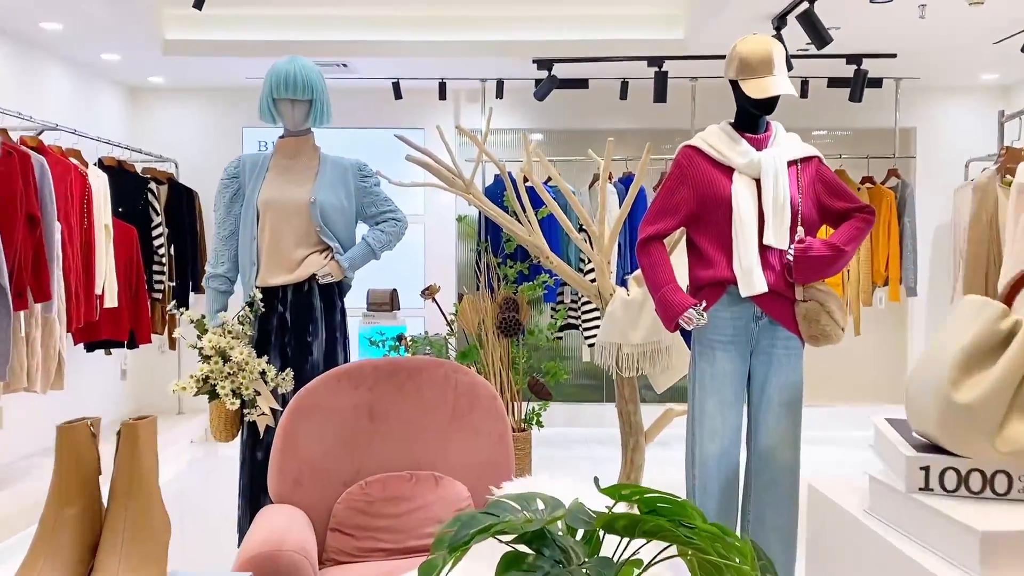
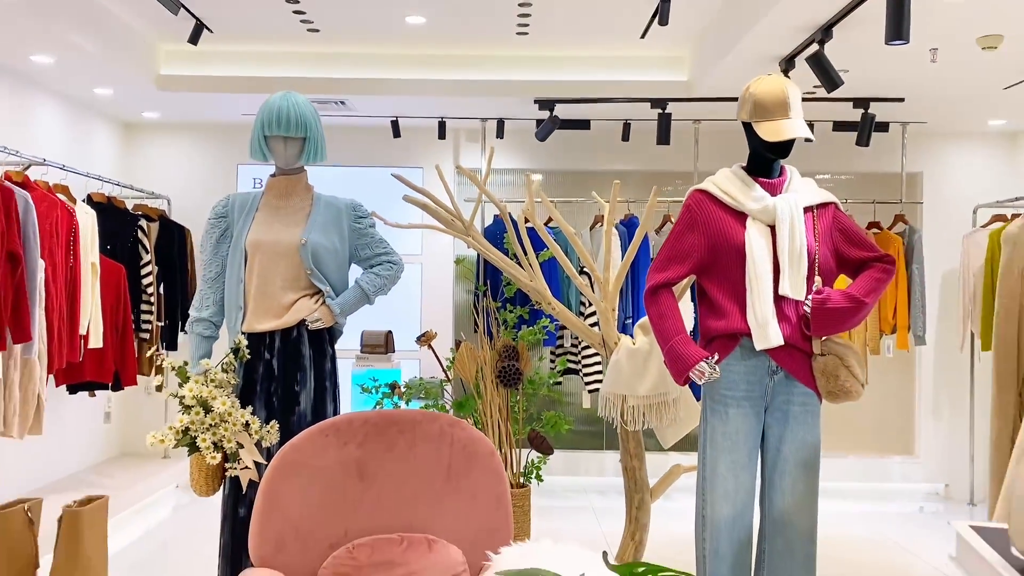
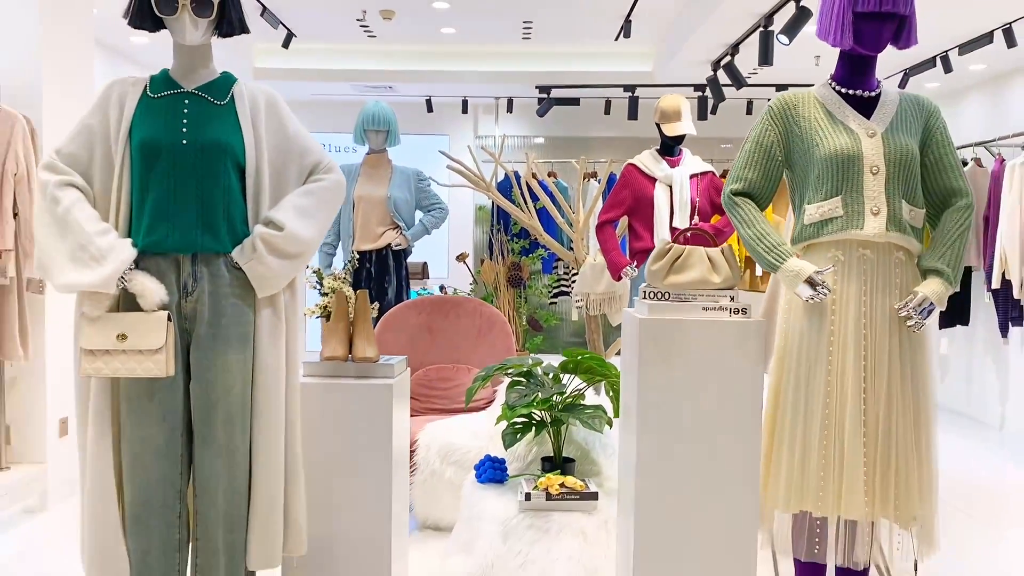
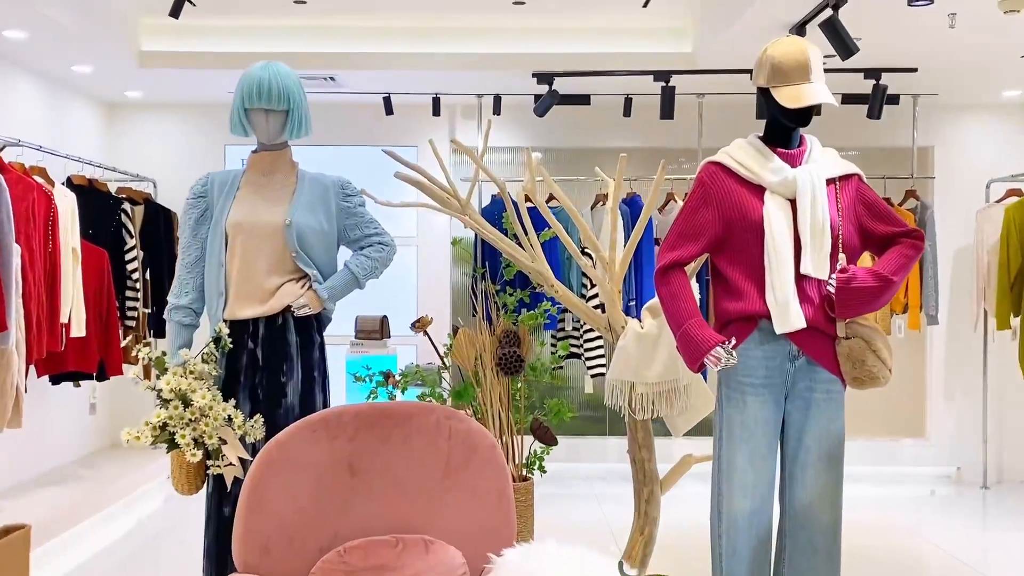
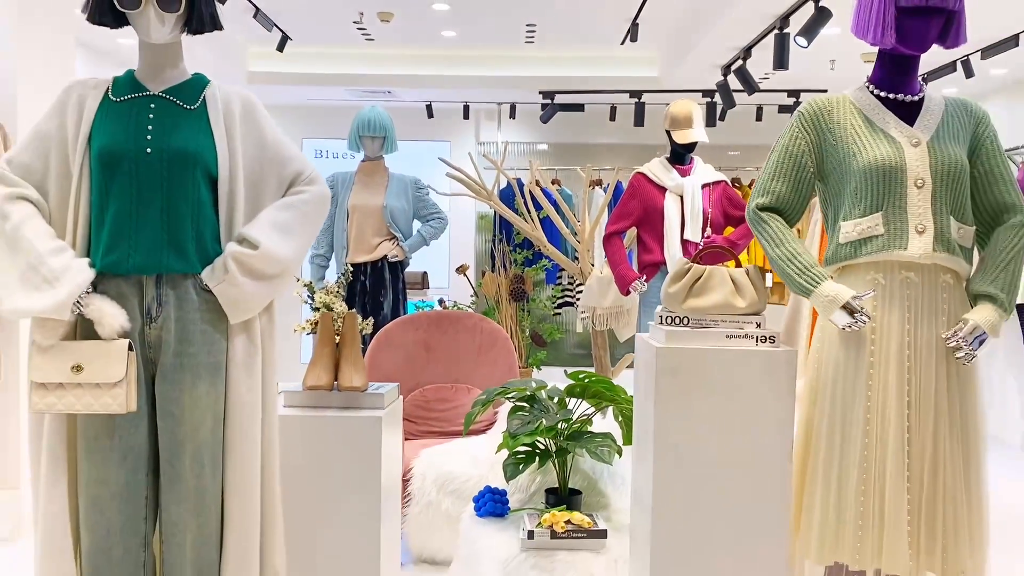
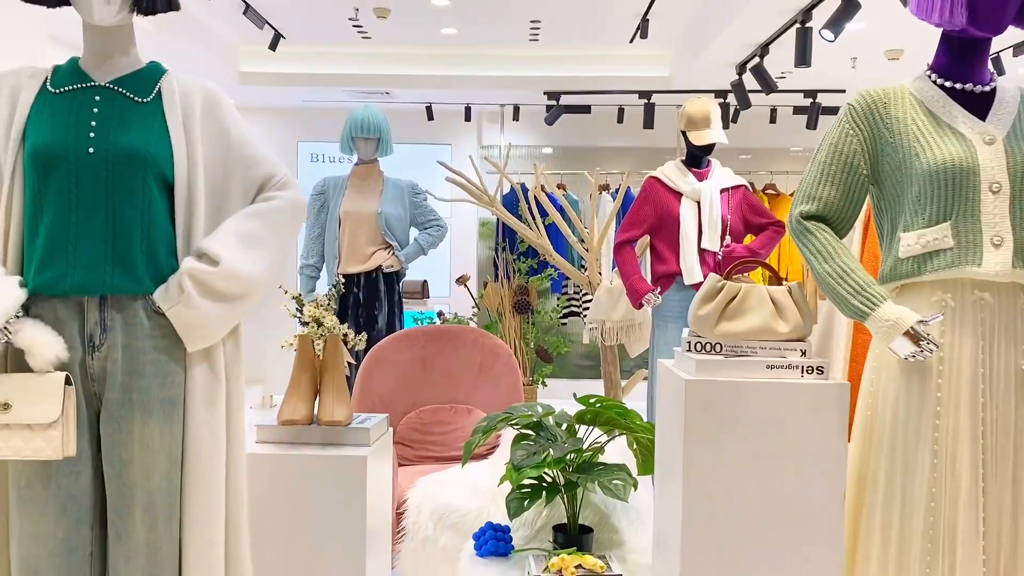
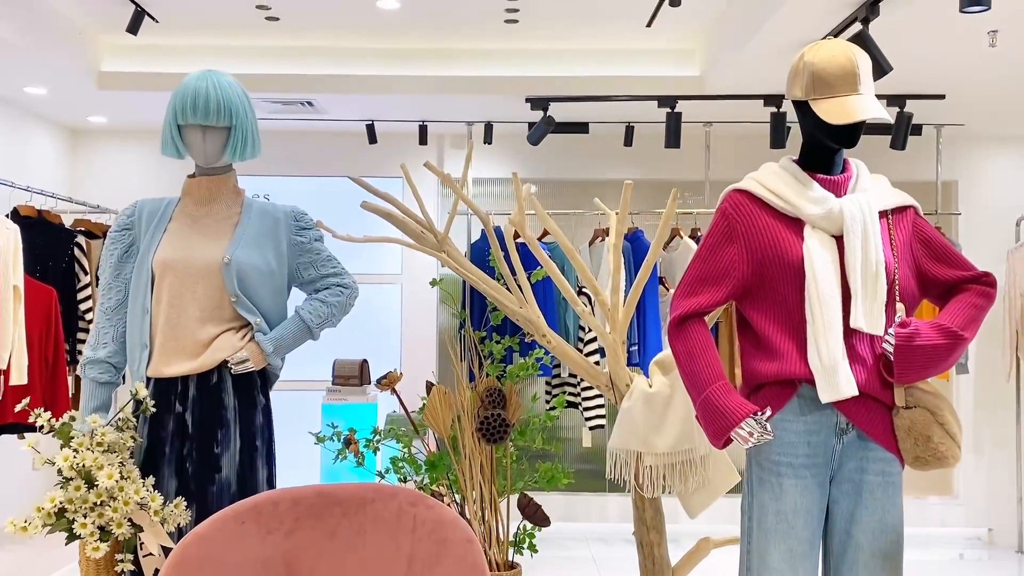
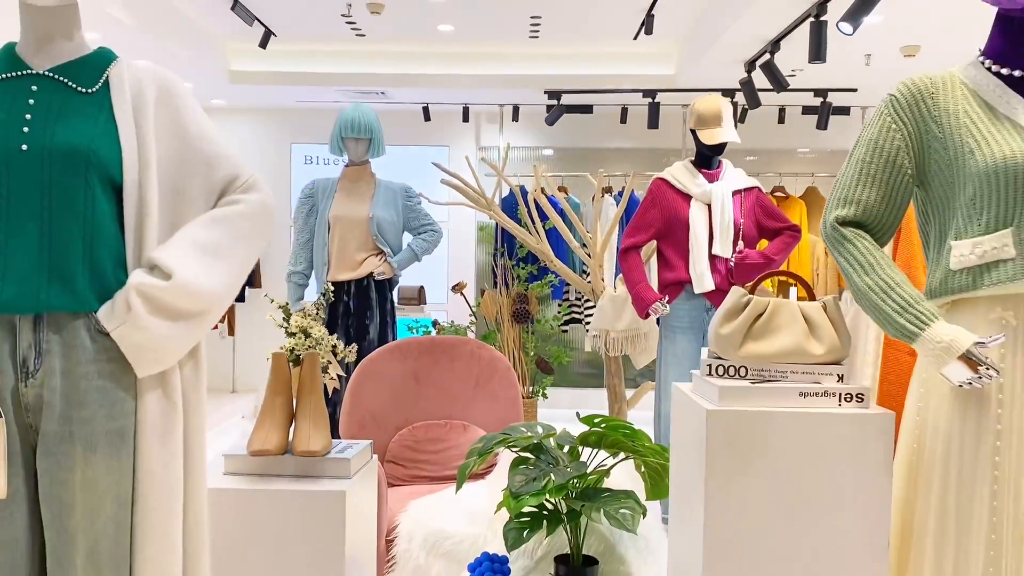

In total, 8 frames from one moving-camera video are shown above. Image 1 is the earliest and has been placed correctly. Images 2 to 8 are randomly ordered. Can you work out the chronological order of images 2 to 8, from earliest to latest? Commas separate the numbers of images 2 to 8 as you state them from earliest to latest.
4, 7, 2, 8, 6, 5, 3
